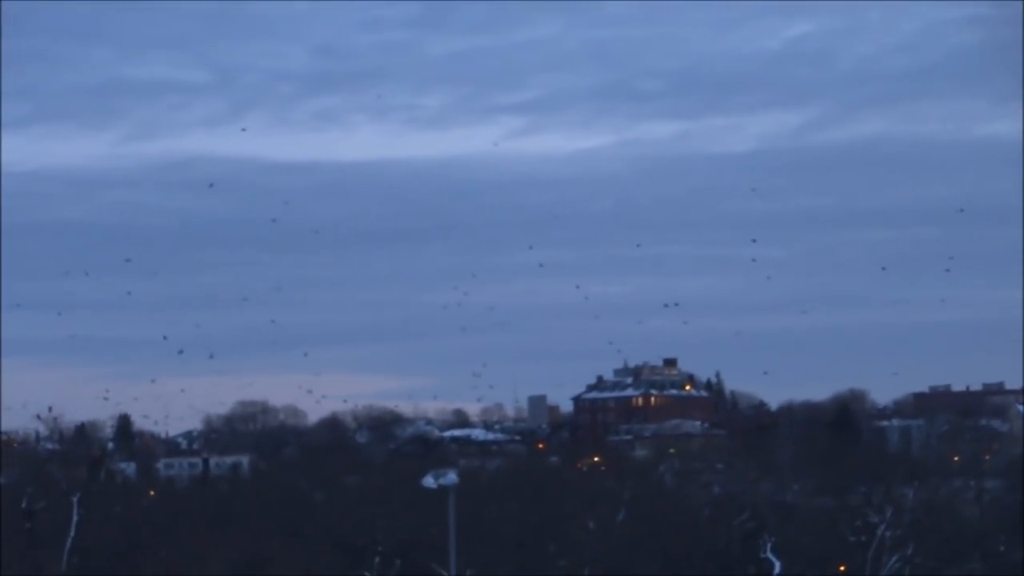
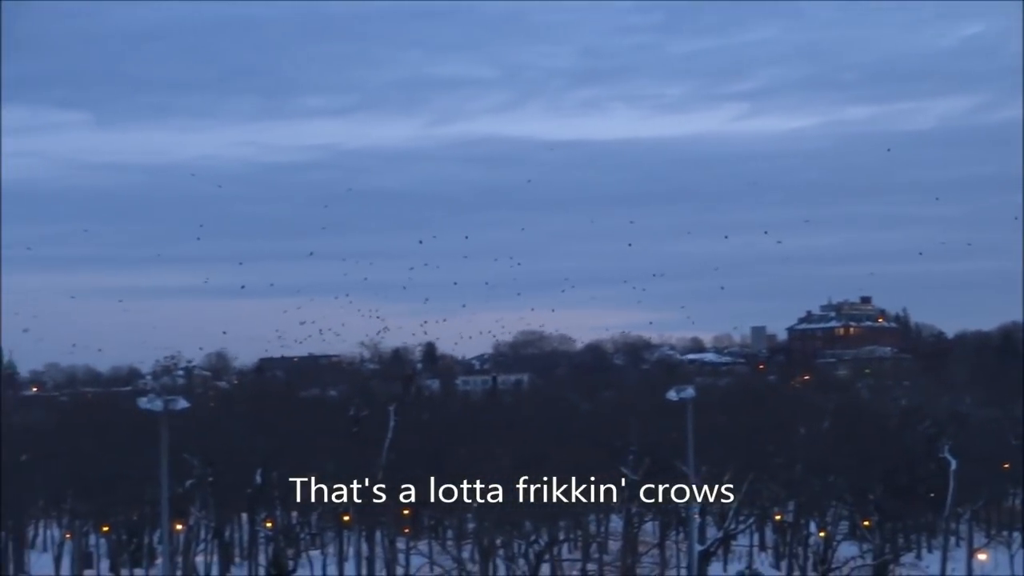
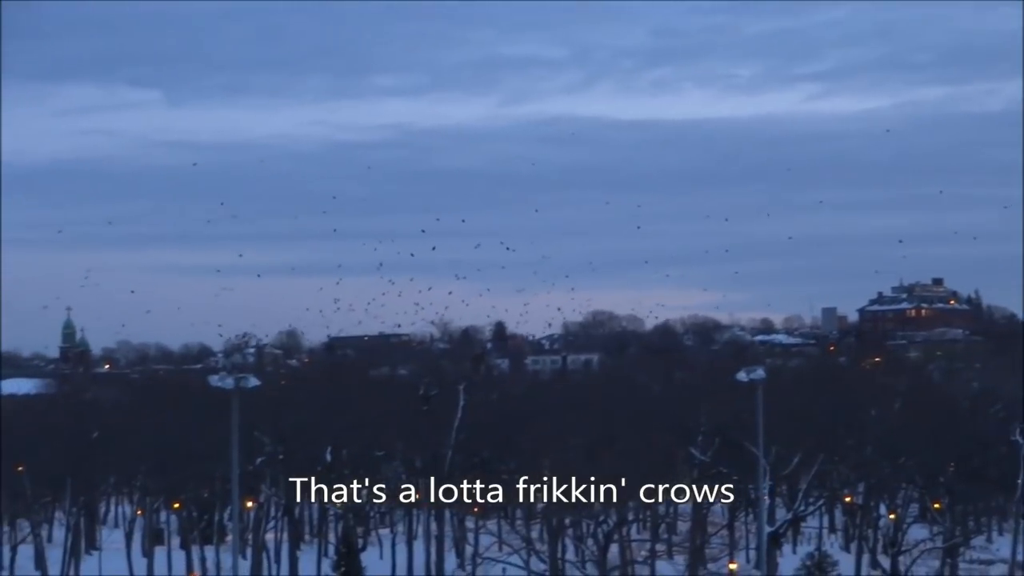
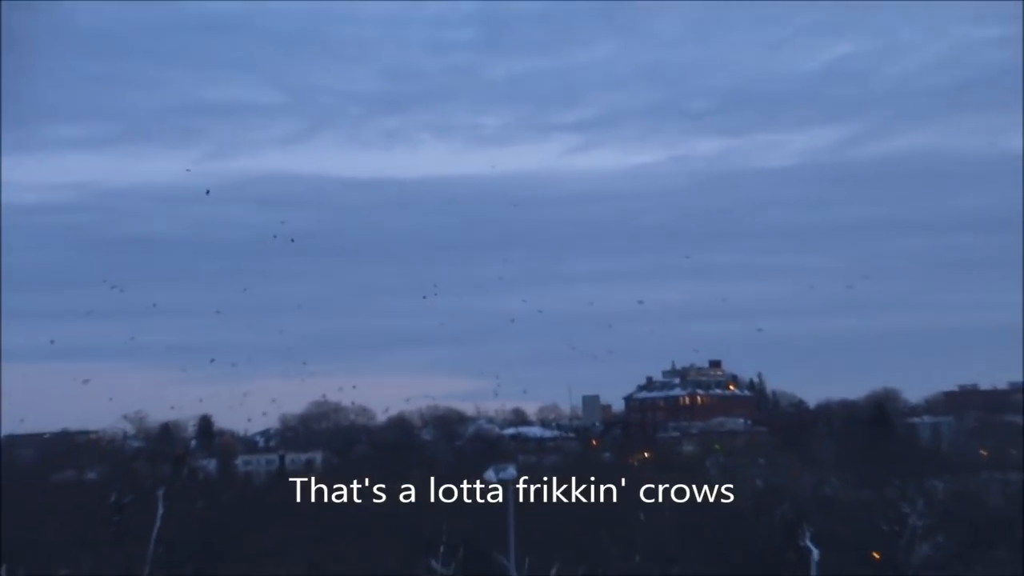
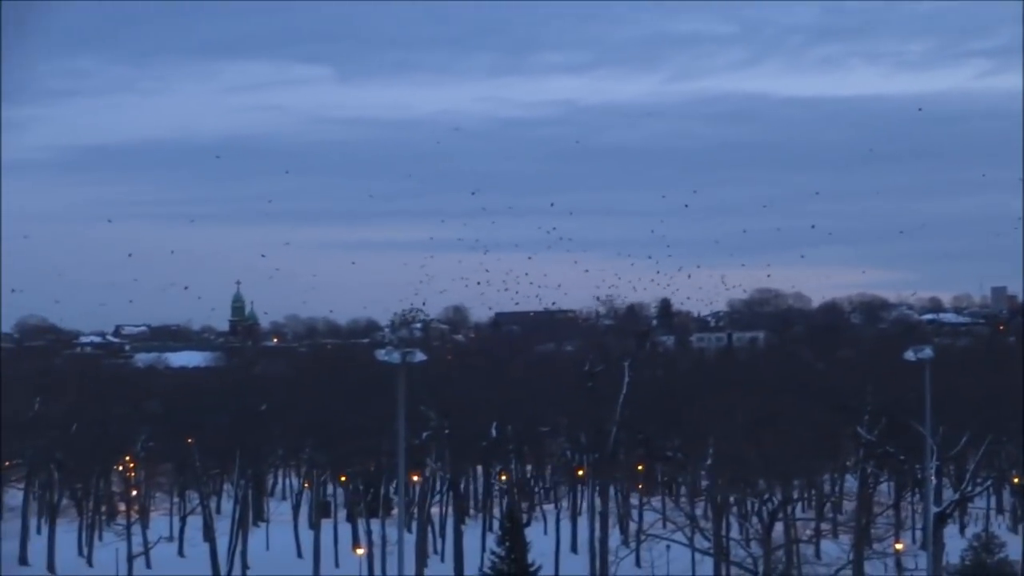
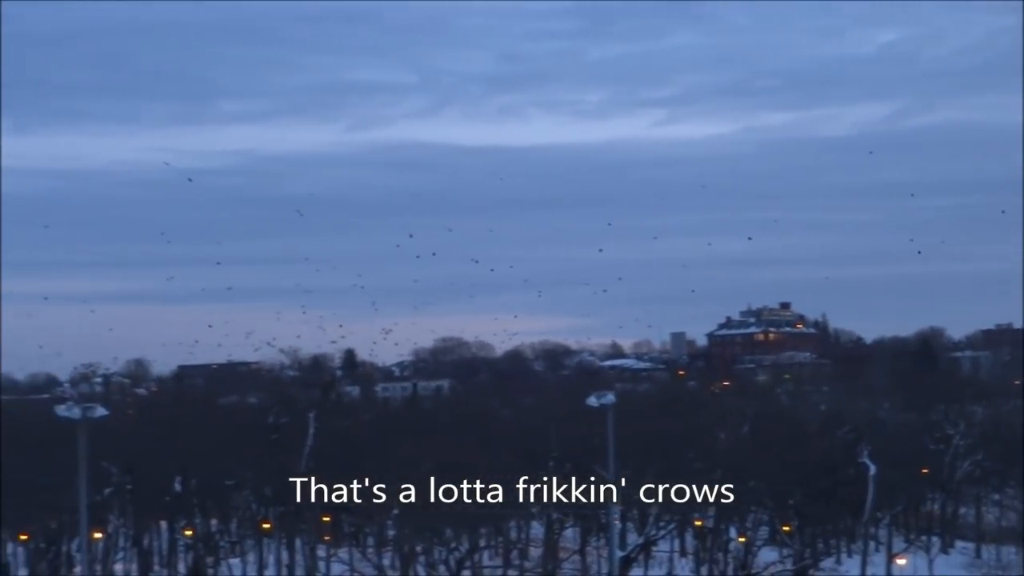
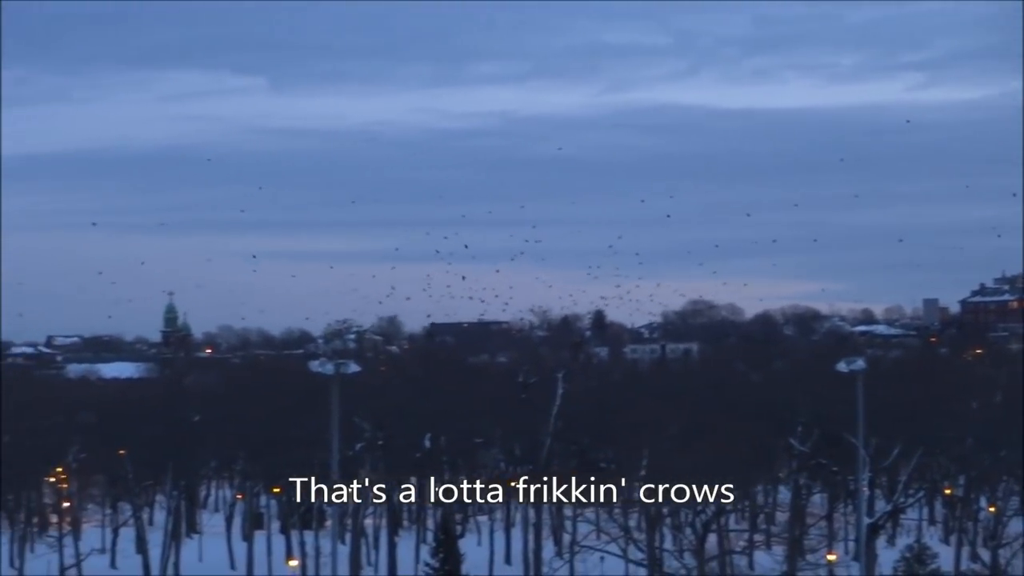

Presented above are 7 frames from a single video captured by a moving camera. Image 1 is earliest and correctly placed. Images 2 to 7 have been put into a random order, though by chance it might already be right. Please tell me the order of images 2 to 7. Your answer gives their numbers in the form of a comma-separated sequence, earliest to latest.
4, 6, 2, 3, 7, 5
